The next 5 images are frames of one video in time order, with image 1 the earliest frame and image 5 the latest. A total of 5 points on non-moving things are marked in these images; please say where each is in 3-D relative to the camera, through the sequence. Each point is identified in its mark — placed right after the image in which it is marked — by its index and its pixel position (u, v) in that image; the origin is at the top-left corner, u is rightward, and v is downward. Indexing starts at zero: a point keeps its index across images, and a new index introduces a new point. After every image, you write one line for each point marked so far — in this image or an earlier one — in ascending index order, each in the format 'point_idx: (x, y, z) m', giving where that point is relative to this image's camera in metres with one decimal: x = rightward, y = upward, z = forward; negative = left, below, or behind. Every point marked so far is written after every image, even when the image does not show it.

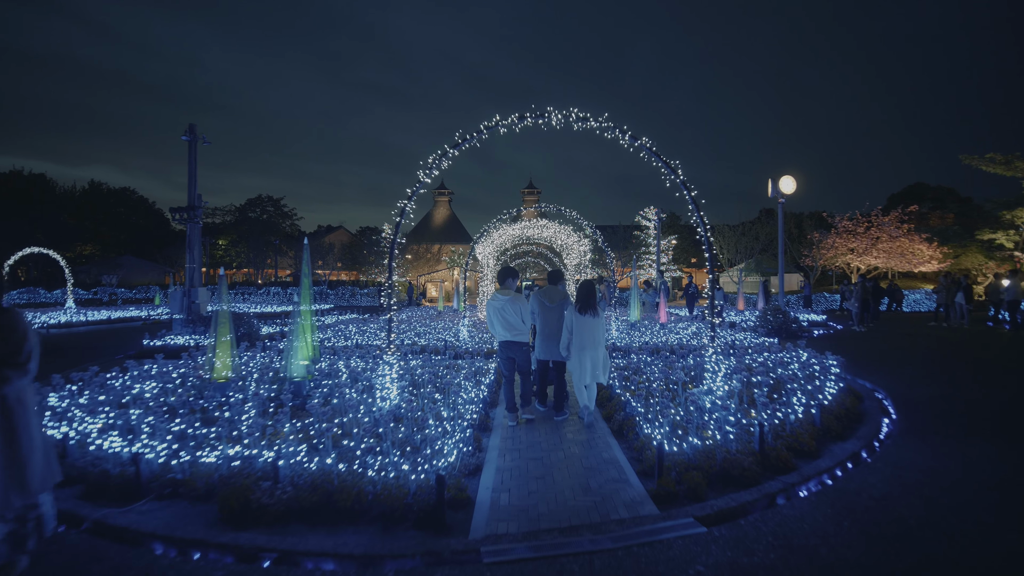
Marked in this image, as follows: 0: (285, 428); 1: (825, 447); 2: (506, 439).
0: (-2.4, -1.5, +4.9) m
1: (+3.4, -1.8, +5.1) m
2: (-0.1, -1.8, +5.4) m
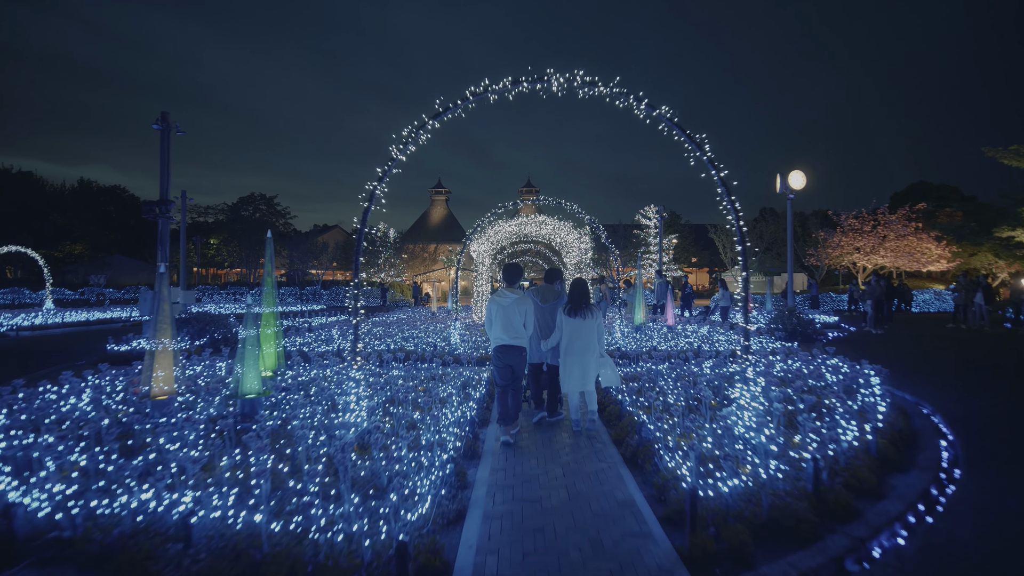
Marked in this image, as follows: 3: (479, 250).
0: (-2.5, -1.5, +3.9) m
1: (+3.4, -1.7, +4.2) m
2: (-0.2, -1.8, +4.4) m
3: (-1.3, +1.4, +17.1) m
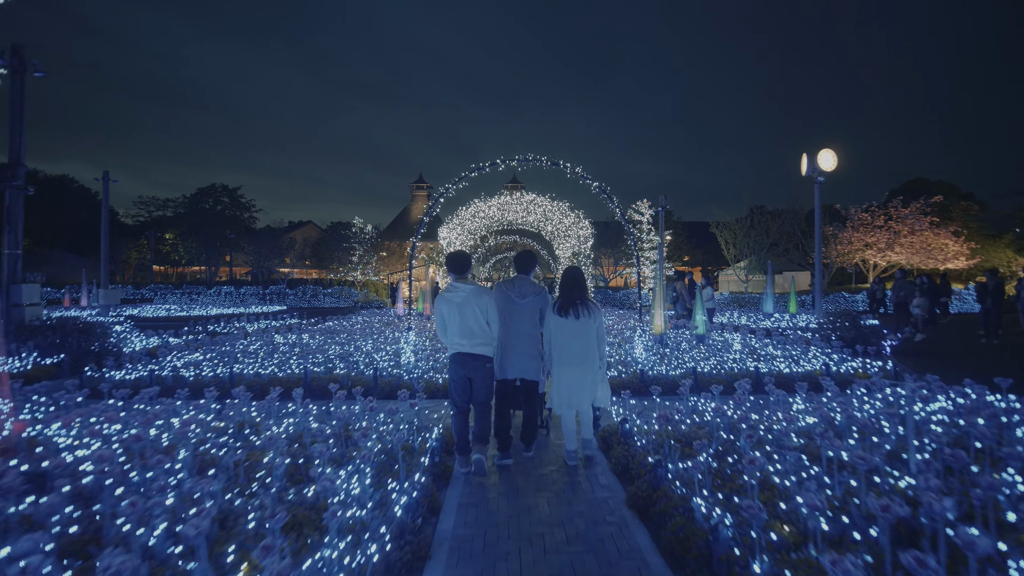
0: (-2.6, -1.4, +0.6) m
1: (+3.2, -1.7, +1.0) m
2: (-0.3, -1.7, +1.2) m
3: (-1.8, +1.5, +13.9) m
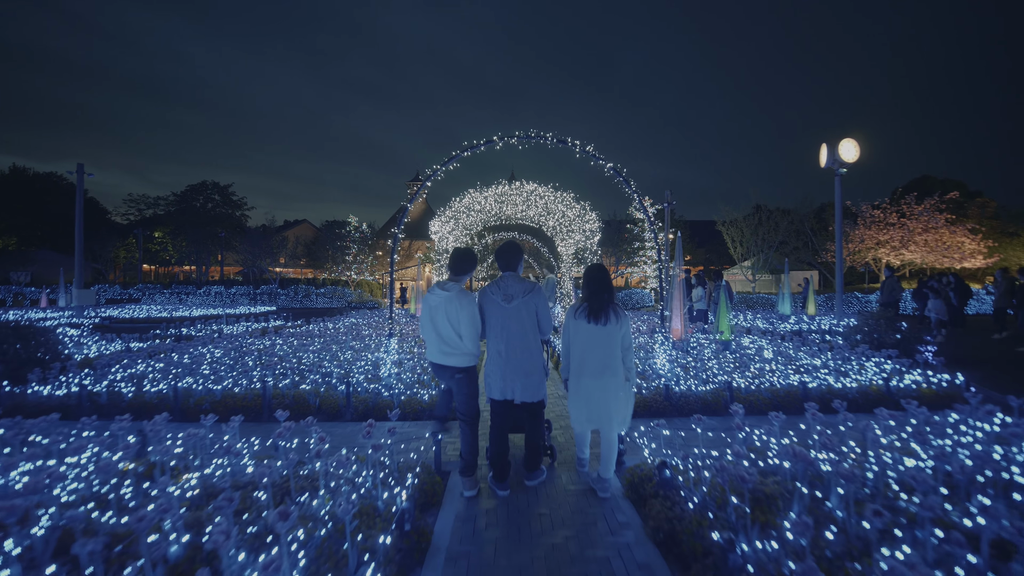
0: (-2.6, -1.4, -0.6) m
1: (+3.2, -1.7, -0.1) m
2: (-0.3, -1.7, 0.0) m
3: (-1.9, +1.5, +12.7) m
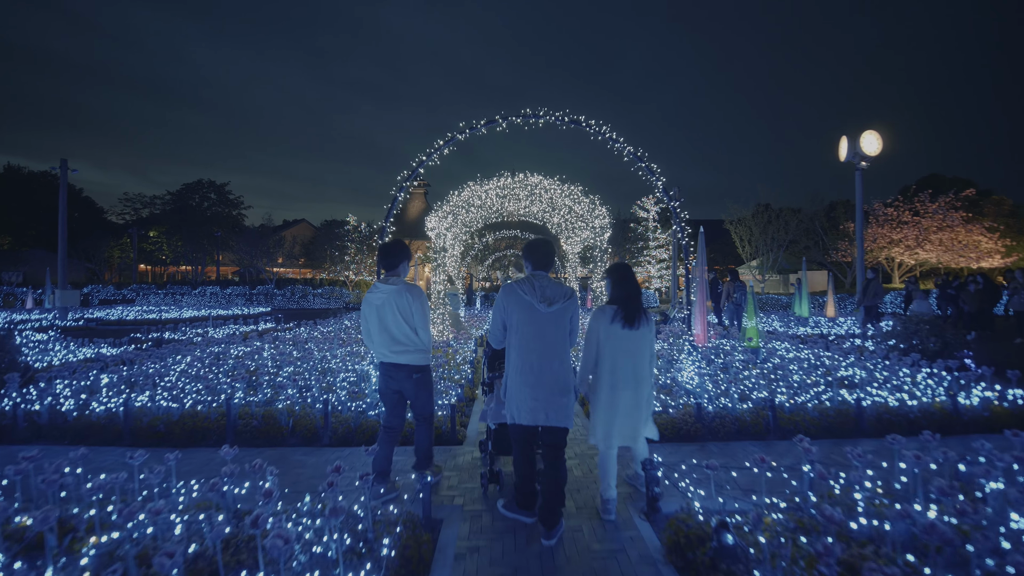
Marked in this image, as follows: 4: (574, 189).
0: (-2.6, -1.4, -1.4) m
1: (+3.3, -1.7, -0.9) m
2: (-0.3, -1.7, -0.8) m
3: (-1.8, +1.5, +11.9) m
4: (+1.5, +2.5, +11.5) m
